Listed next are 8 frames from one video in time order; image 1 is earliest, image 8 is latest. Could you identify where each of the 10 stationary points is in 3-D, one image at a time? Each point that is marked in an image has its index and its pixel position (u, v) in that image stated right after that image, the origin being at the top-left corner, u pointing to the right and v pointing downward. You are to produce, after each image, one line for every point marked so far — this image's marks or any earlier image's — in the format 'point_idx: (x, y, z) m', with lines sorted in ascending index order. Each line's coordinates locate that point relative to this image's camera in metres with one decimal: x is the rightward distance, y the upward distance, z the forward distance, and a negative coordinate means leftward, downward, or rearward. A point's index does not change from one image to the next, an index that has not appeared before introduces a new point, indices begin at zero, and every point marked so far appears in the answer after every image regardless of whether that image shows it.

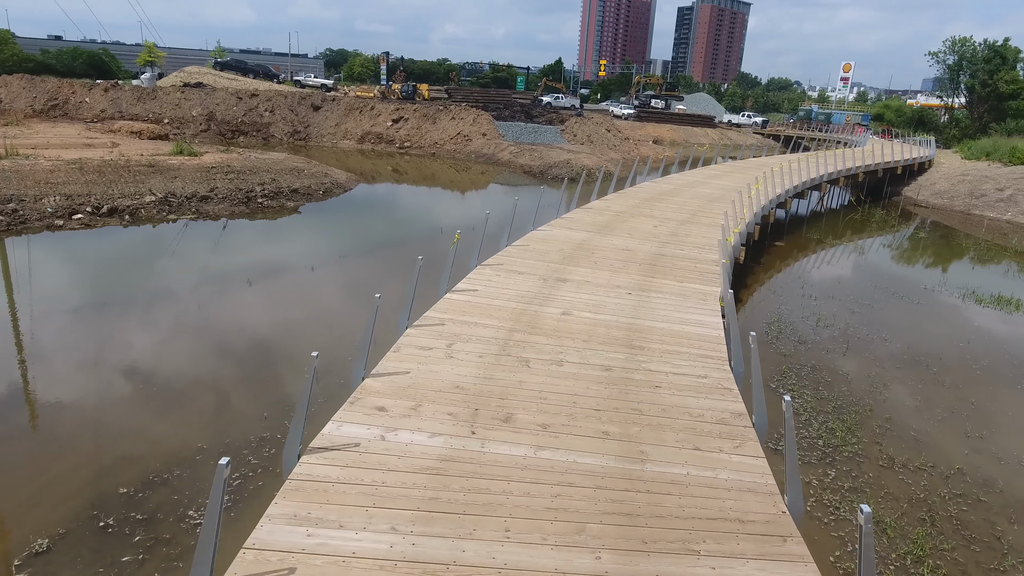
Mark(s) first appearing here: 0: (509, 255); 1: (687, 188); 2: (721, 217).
0: (0.0, +0.4, +7.9) m
1: (+3.6, +2.1, +13.5) m
2: (+3.5, +1.2, +10.9) m
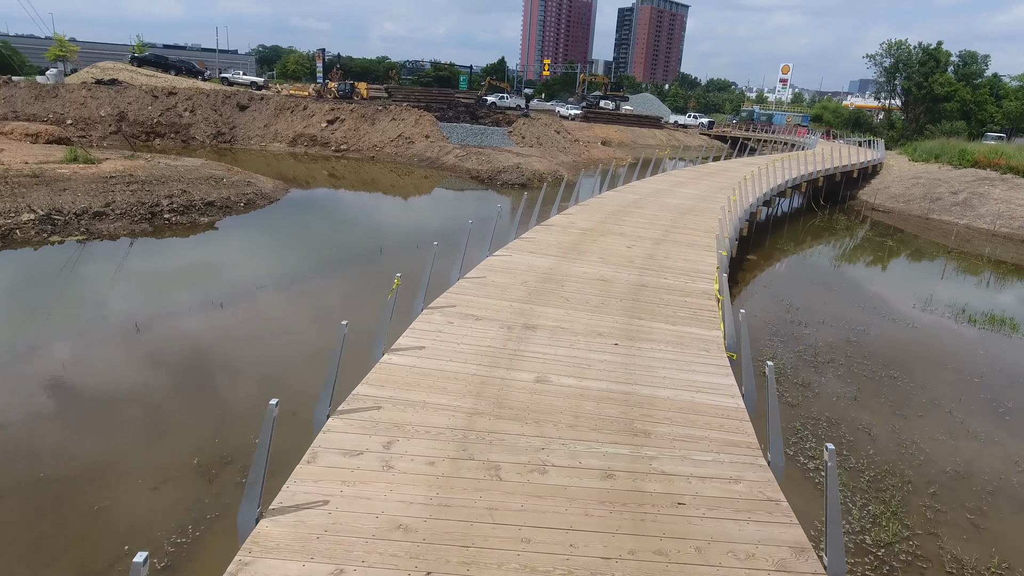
0: (-0.5, -0.1, +6.4) m
1: (+2.6, +1.7, +12.3) m
2: (+2.8, +0.8, +9.8) m
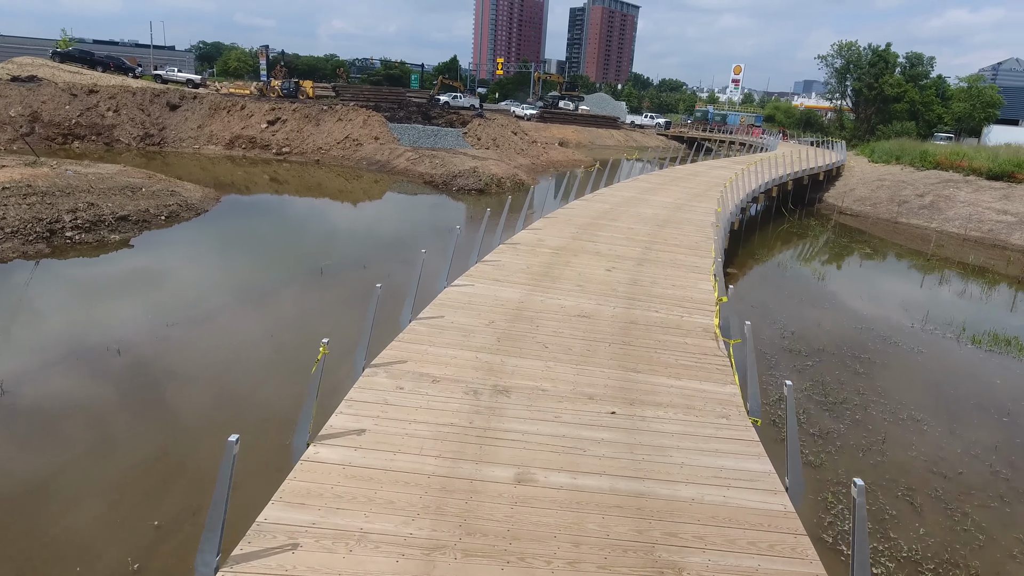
0: (-0.8, -0.4, +5.2) m
1: (+1.9, +1.4, +11.2) m
2: (+2.2, +0.5, +8.7) m
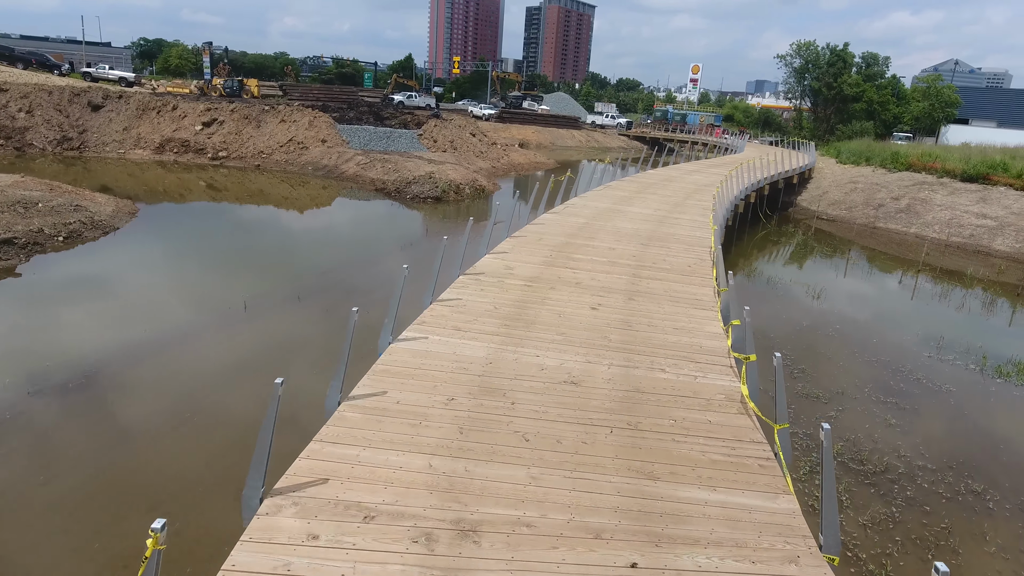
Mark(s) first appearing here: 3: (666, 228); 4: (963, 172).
0: (-0.9, -0.8, +3.7) m
1: (+1.3, +1.0, +9.9) m
2: (+1.8, +0.1, +7.4) m
3: (+2.3, +0.9, +9.8) m
4: (+13.5, +3.5, +19.7) m
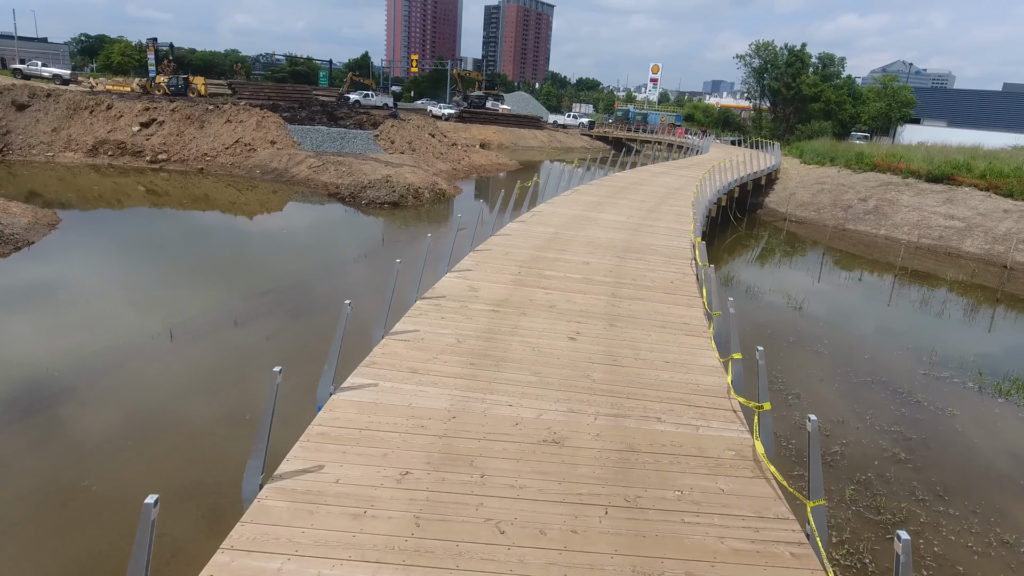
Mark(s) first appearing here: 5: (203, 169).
0: (-1.1, -1.1, +2.8) m
1: (+0.8, +0.8, +9.1) m
2: (+1.5, -0.1, +6.7) m
3: (+1.8, +0.7, +9.1) m
4: (+12.4, +3.5, +19.6) m
5: (-9.3, +3.6, +19.8) m
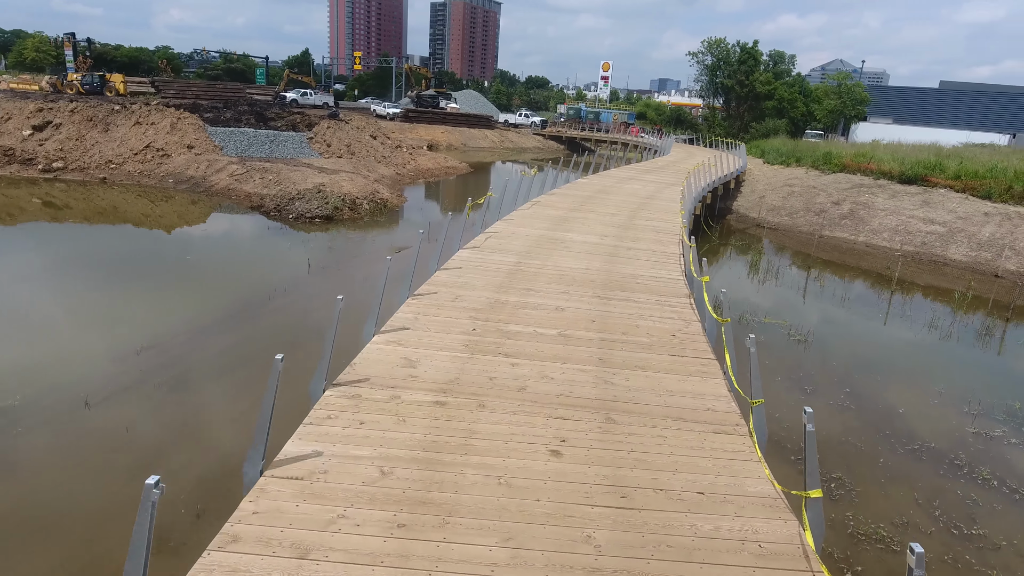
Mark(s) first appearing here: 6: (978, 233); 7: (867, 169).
0: (-1.1, -1.6, +0.9) m
1: (+0.3, +0.3, +7.4) m
2: (+1.1, -0.5, +5.0) m
3: (+1.2, +0.2, +7.4) m
4: (+11.0, +3.3, +18.7) m
5: (-10.6, +2.9, +17.3) m
6: (+10.8, +1.3, +15.2) m
7: (+10.6, +3.6, +19.7) m
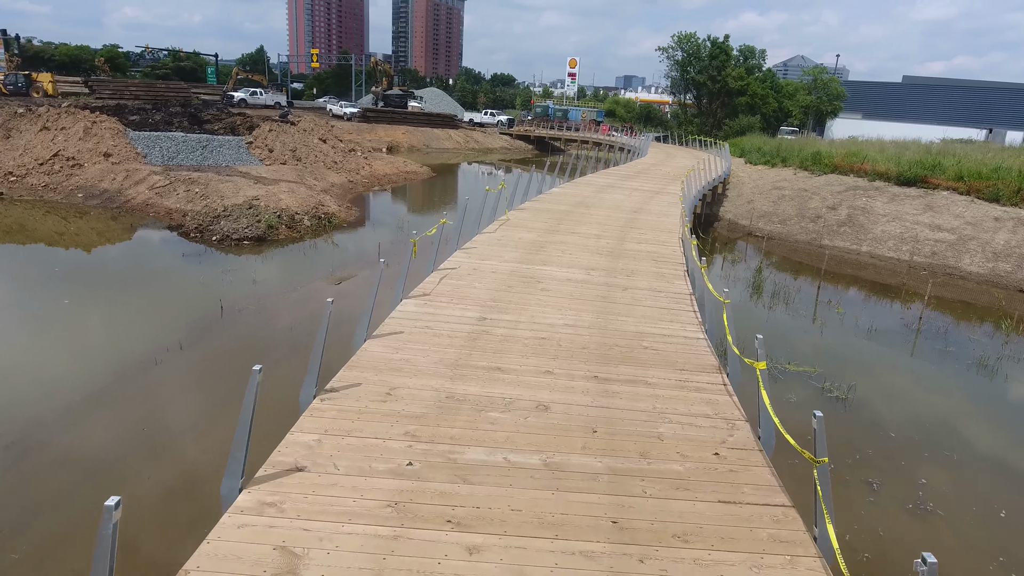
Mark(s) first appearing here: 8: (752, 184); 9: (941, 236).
0: (-1.1, -2.2, -1.0) m
1: (-0.1, -0.2, +5.5) m
2: (+0.9, -1.0, +3.1) m
3: (+0.9, -0.3, +5.5) m
4: (+10.1, +3.0, +17.2) m
5: (-11.4, +2.2, +14.9) m
6: (+10.1, +1.0, +13.8) m
7: (+9.7, +3.3, +18.2) m
8: (+7.2, +3.3, +19.8) m
9: (+9.4, +1.1, +14.4) m
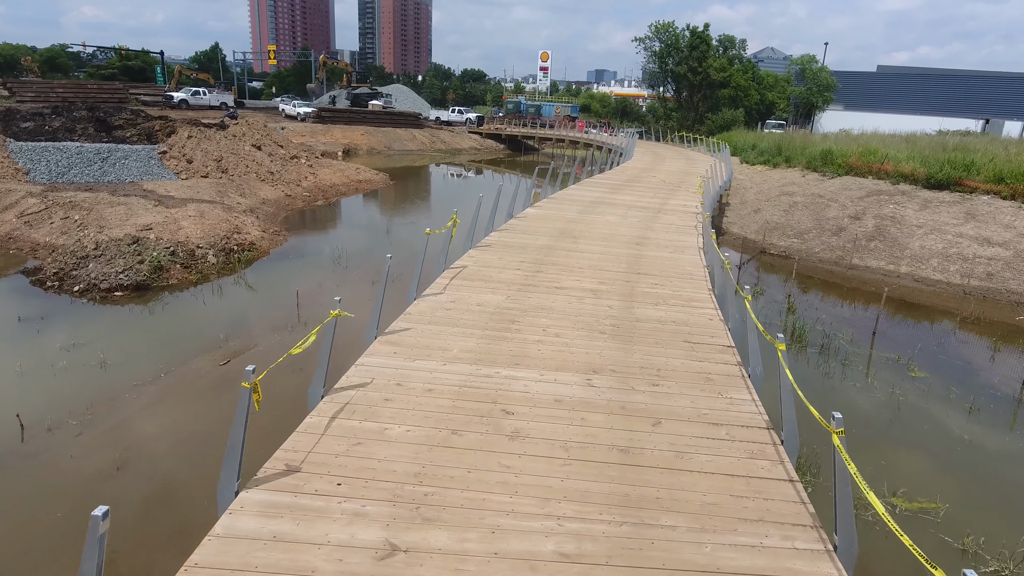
0: (-1.1, -3.0, -3.8) m
1: (-0.3, -1.0, +2.7) m
2: (+0.8, -1.8, +0.4) m
3: (+0.6, -1.0, +2.8) m
4: (+9.4, +2.5, +14.8) m
5: (-12.1, +1.2, +11.8) m
6: (+9.5, +0.5, +11.4) m
7: (+8.9, +2.8, +15.8) m
8: (+6.3, +2.7, +17.3) m
9: (+8.8, +0.6, +12.0) m
